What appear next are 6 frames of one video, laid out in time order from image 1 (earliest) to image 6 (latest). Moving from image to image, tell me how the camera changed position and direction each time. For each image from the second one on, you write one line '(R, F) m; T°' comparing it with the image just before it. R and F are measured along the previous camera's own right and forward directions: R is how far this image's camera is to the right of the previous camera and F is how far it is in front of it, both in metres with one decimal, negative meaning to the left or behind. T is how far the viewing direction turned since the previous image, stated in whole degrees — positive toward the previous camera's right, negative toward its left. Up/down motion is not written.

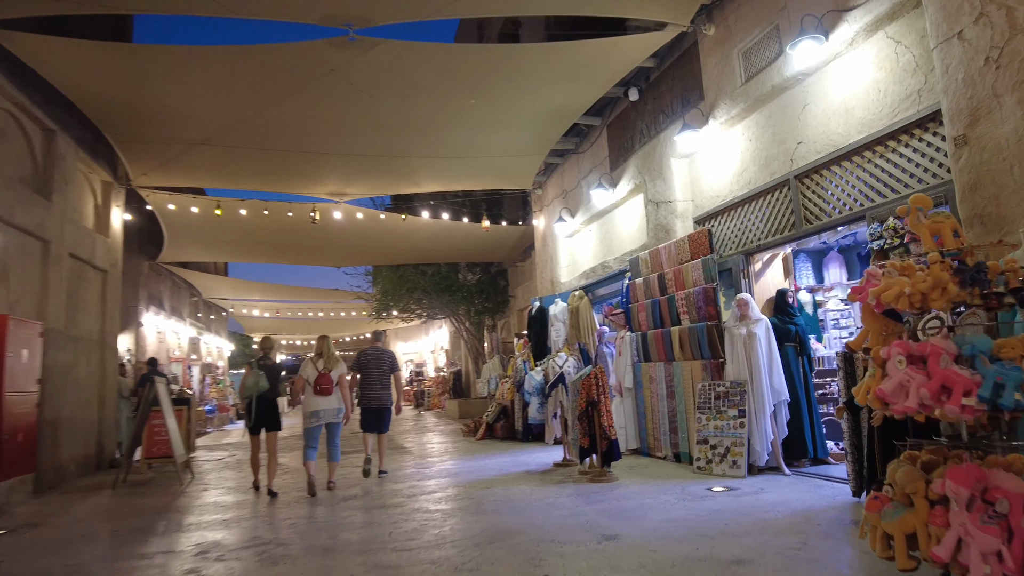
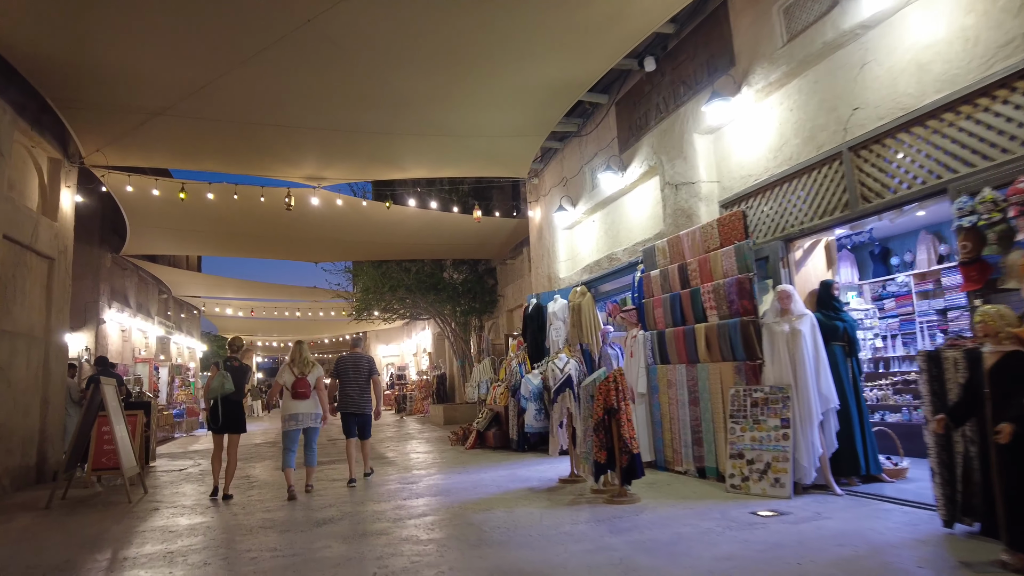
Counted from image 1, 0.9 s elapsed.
(-0.2, +0.7) m; +2°
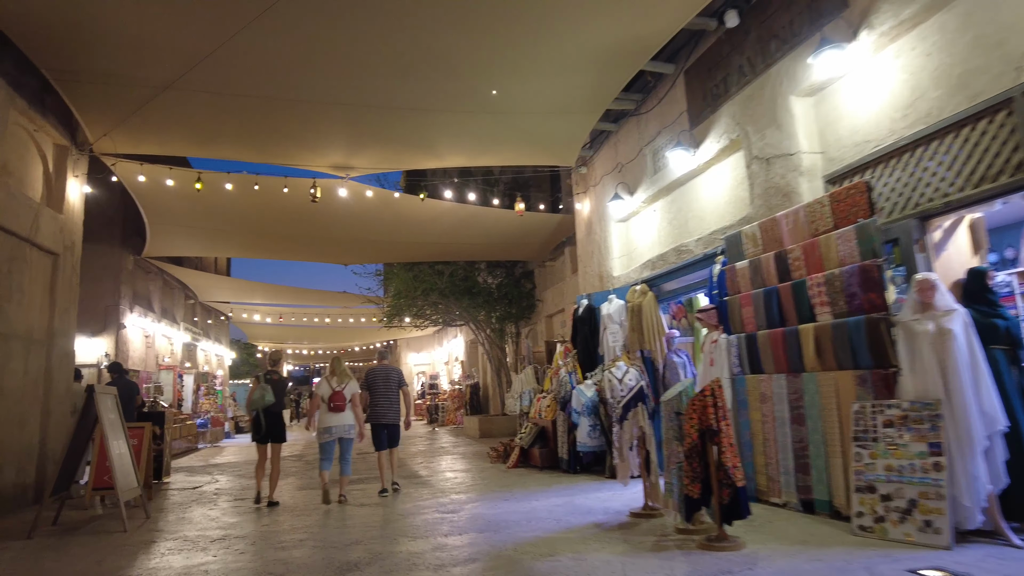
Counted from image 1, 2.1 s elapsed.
(-0.2, +0.8) m; -3°
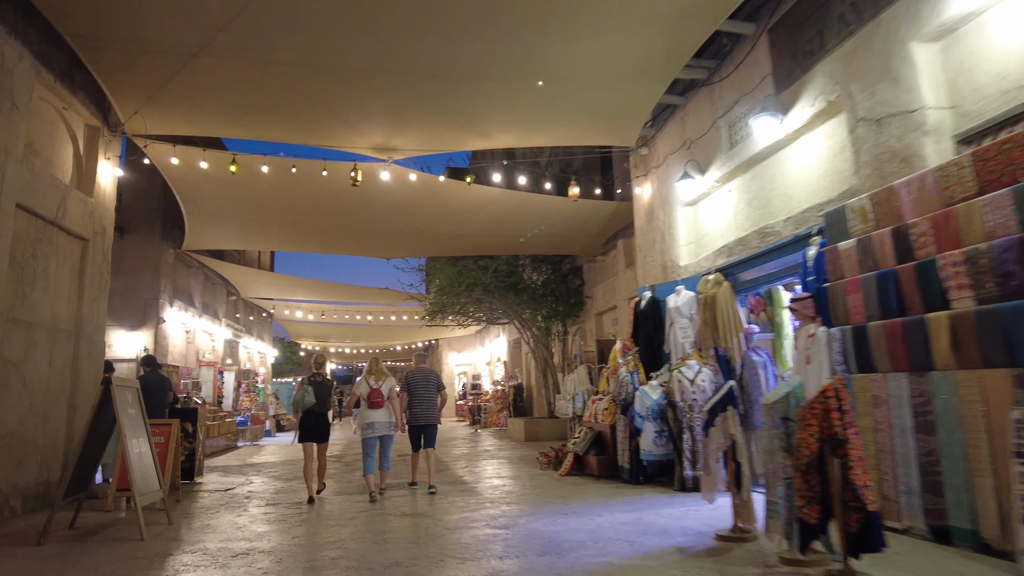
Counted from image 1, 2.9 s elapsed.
(-0.1, +0.6) m; -3°
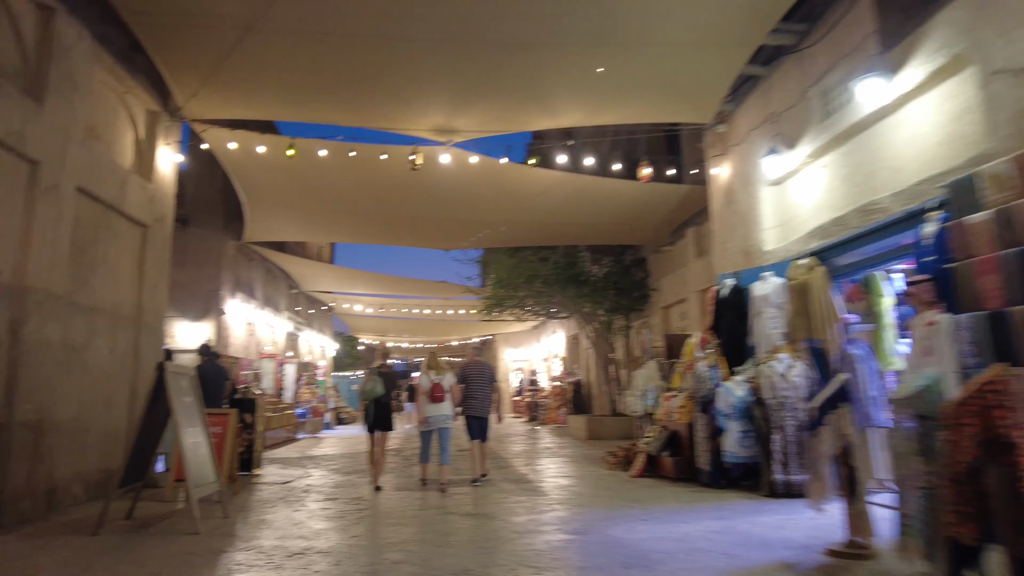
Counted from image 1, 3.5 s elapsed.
(-0.1, +0.4) m; -5°
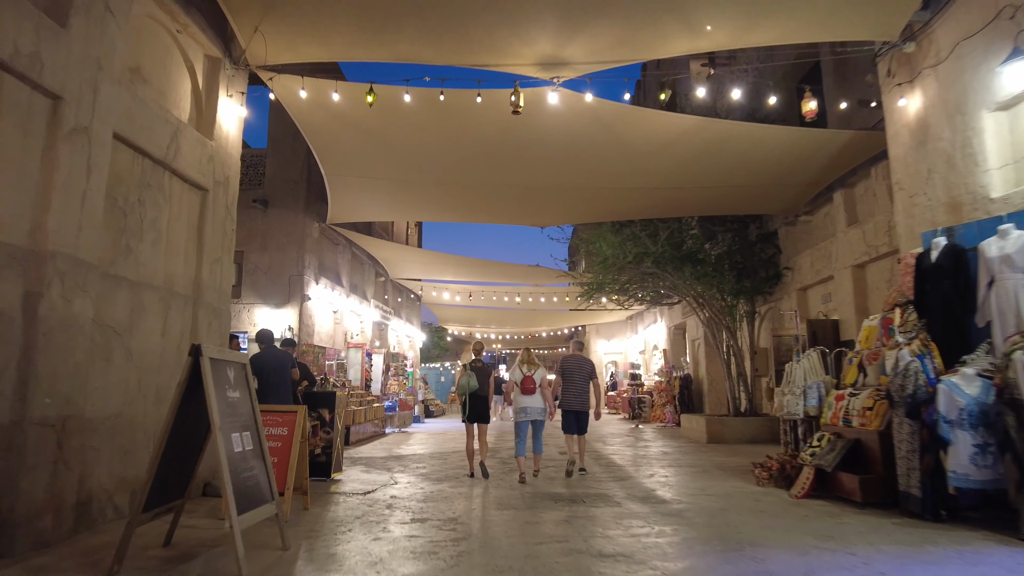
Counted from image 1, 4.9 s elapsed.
(-0.3, +1.2) m; -7°
